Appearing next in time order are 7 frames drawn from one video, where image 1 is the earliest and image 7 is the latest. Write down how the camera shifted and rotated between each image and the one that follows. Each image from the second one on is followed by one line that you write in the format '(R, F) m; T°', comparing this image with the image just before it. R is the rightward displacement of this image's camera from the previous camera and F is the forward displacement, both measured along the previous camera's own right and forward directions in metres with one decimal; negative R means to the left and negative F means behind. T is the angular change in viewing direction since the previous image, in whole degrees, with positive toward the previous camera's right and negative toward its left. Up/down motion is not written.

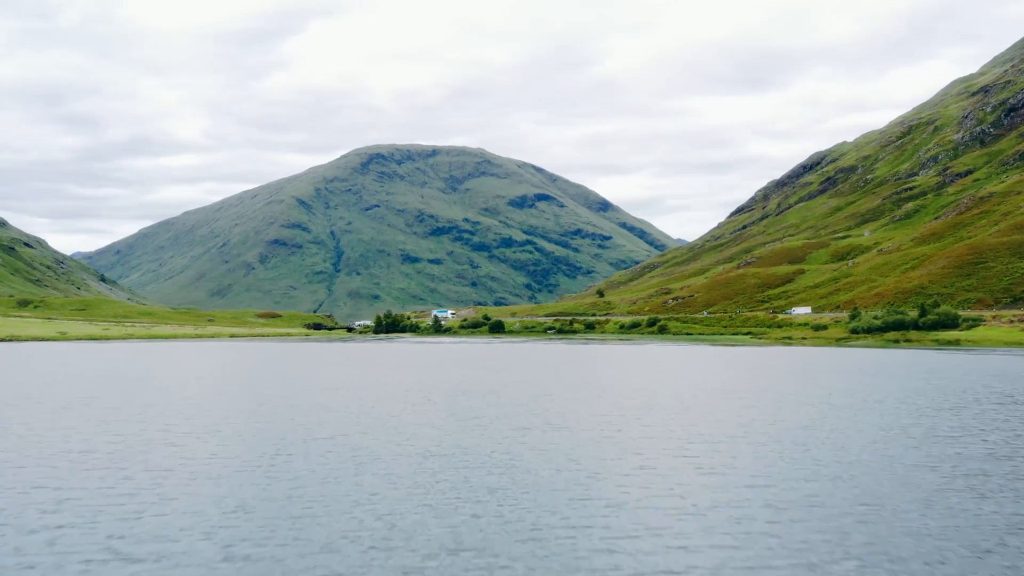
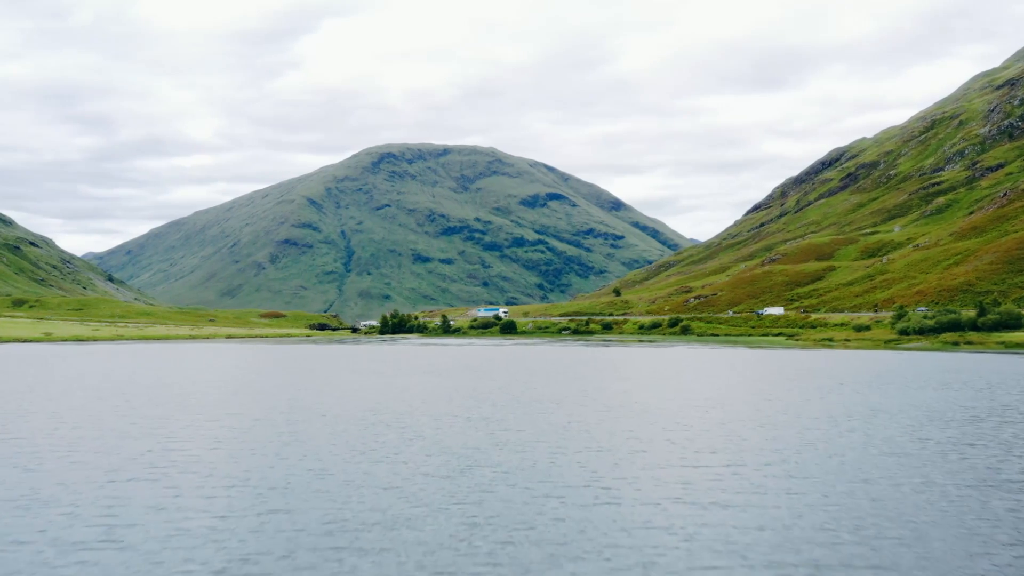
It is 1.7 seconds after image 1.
(-0.6, +15.4) m; -1°
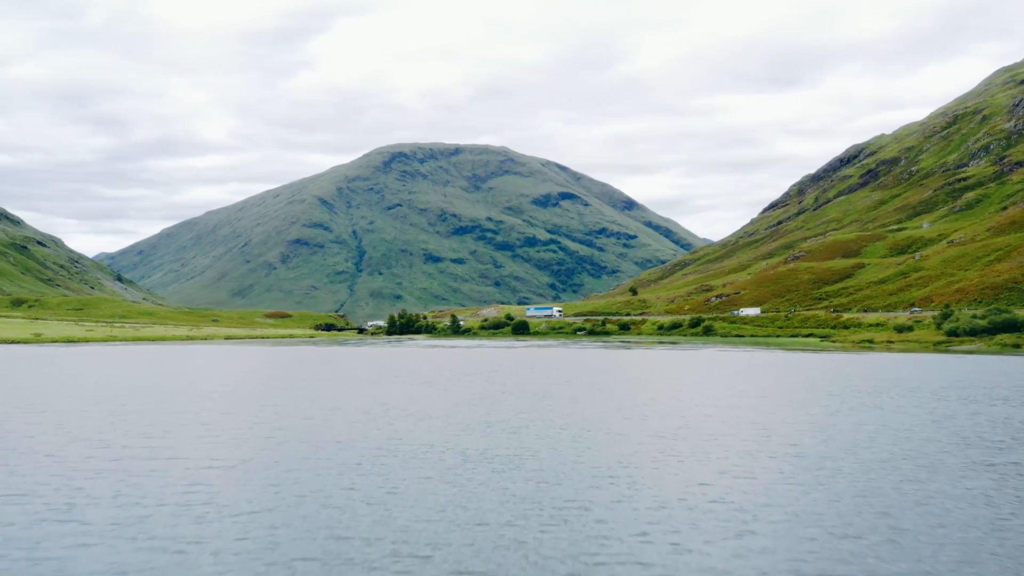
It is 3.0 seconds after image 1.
(-0.5, +12.2) m; -1°
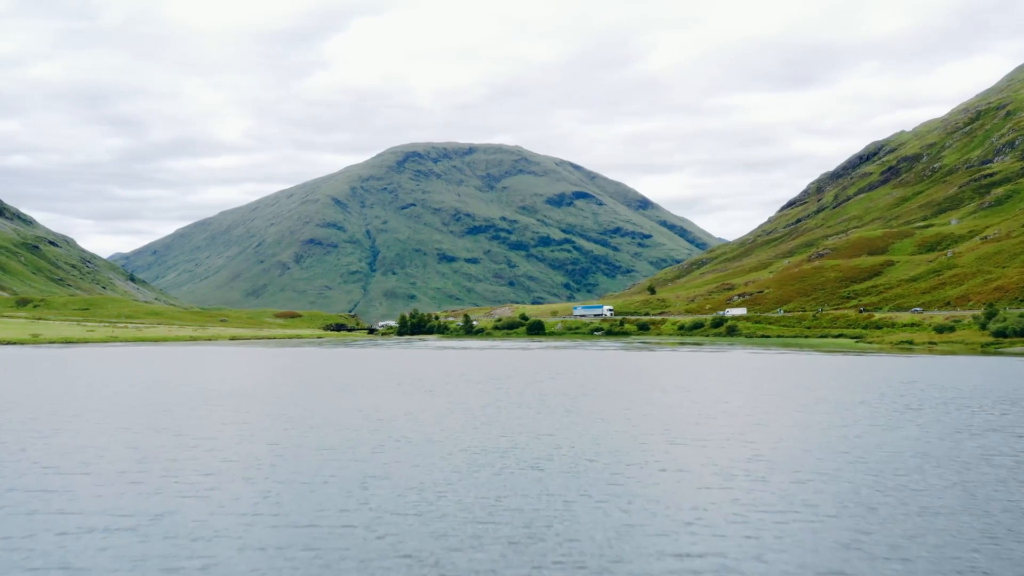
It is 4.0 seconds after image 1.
(-0.2, +9.1) m; -1°
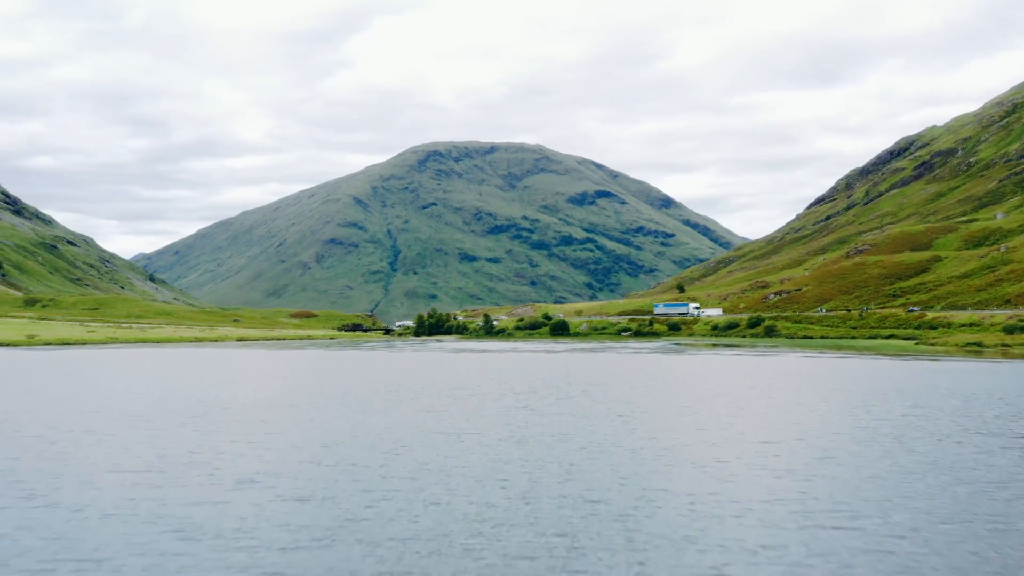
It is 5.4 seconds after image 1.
(-0.3, +13.5) m; -2°
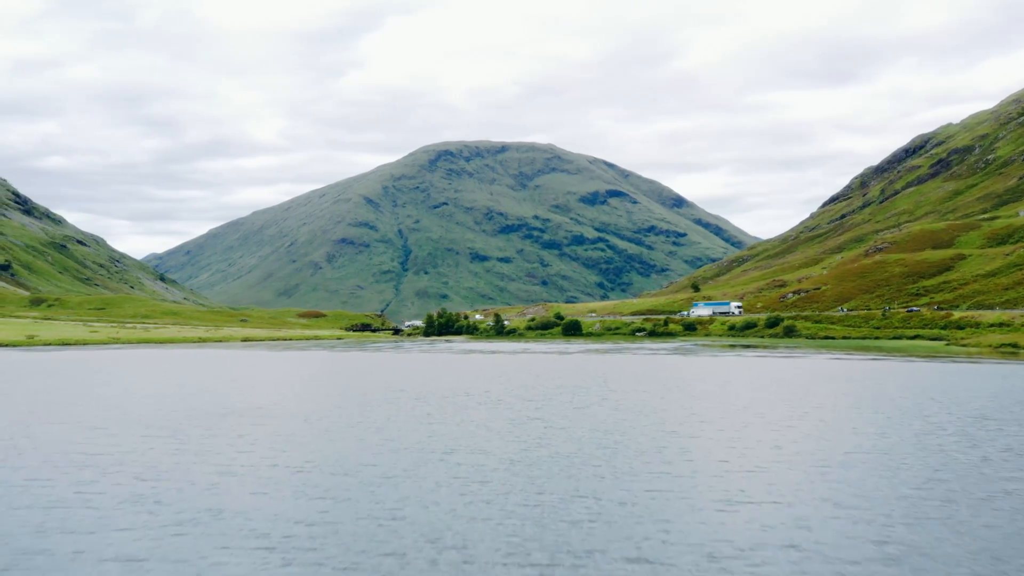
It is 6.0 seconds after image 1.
(0.0, +5.7) m; -1°
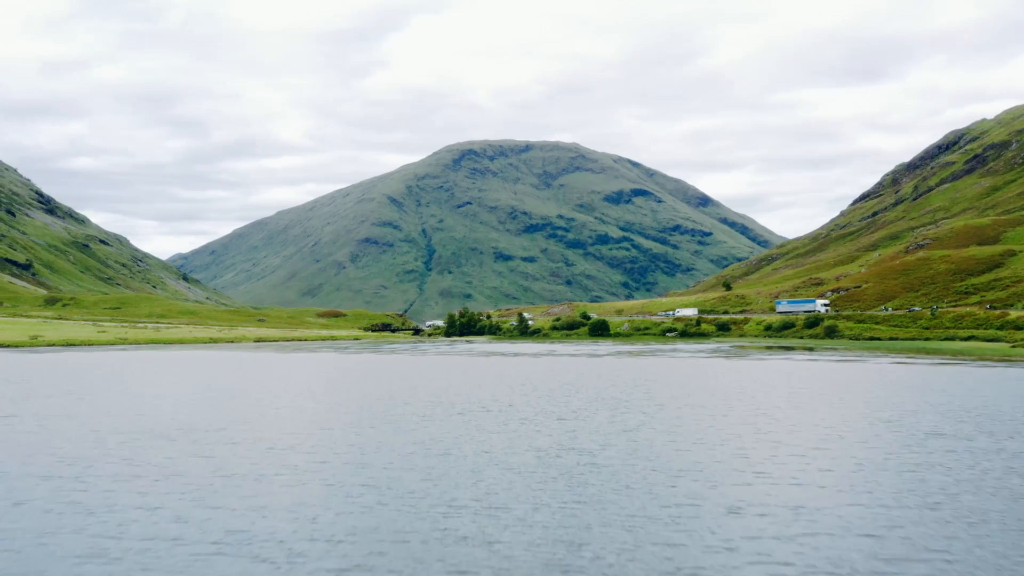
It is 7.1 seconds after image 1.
(-0.1, +10.5) m; -2°
